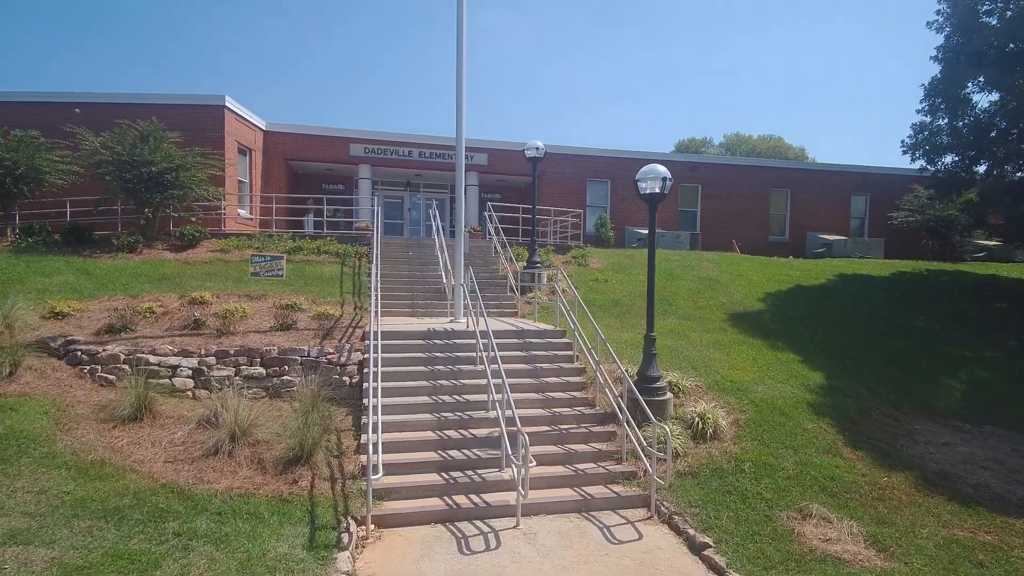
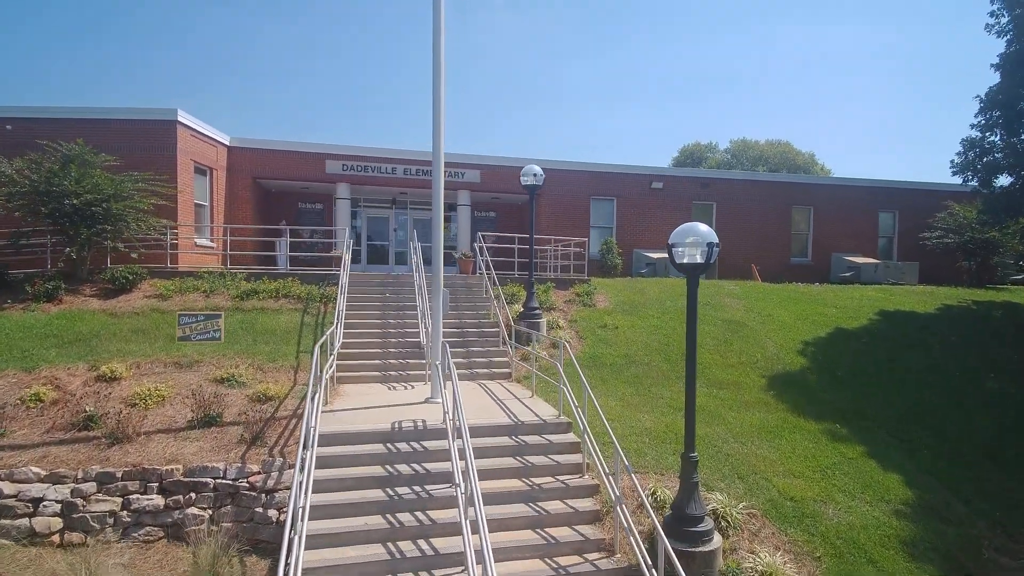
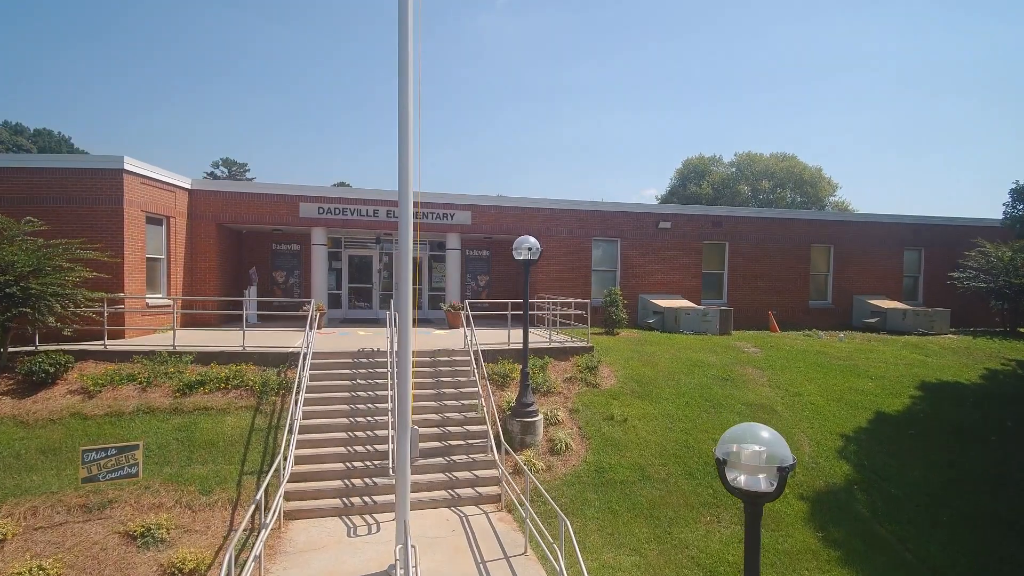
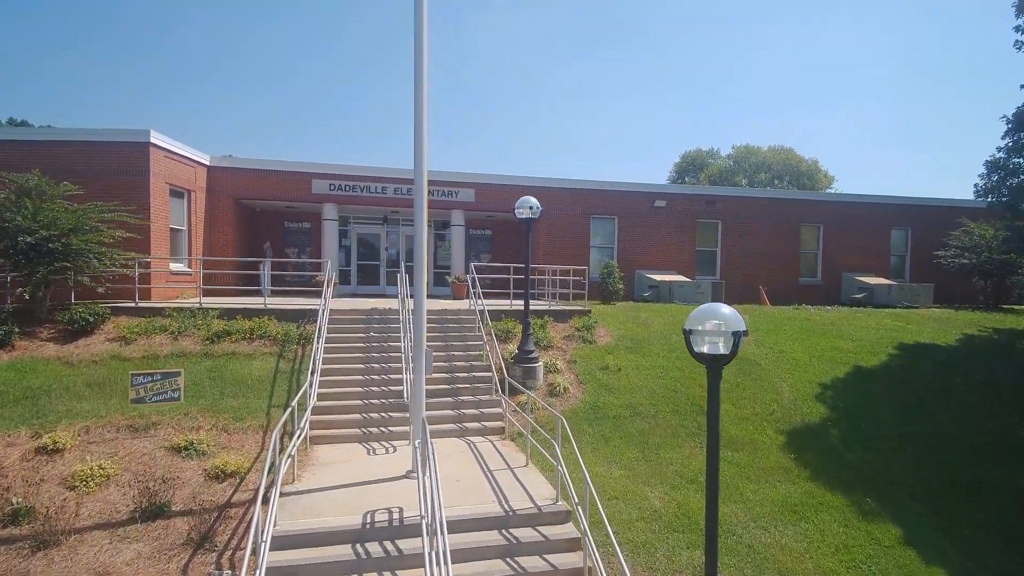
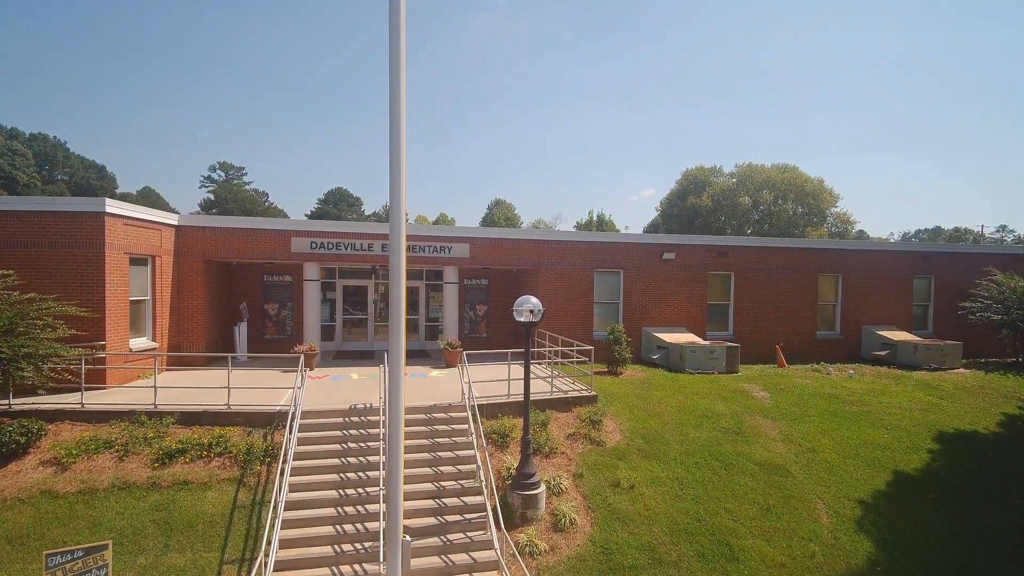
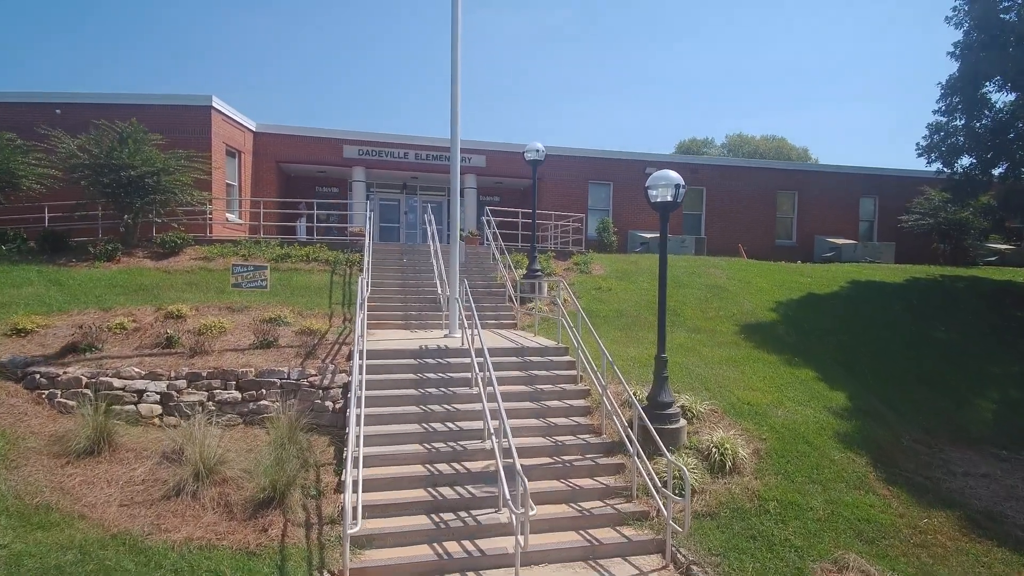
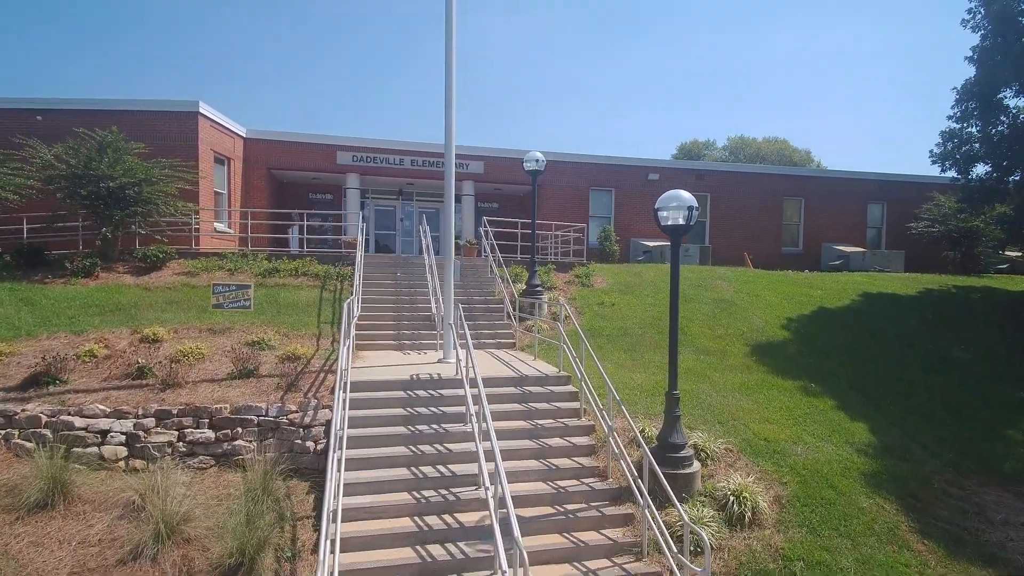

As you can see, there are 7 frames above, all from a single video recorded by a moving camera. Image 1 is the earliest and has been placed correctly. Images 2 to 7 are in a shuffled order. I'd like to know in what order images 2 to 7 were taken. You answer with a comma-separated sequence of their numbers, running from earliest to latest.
6, 7, 2, 4, 3, 5
